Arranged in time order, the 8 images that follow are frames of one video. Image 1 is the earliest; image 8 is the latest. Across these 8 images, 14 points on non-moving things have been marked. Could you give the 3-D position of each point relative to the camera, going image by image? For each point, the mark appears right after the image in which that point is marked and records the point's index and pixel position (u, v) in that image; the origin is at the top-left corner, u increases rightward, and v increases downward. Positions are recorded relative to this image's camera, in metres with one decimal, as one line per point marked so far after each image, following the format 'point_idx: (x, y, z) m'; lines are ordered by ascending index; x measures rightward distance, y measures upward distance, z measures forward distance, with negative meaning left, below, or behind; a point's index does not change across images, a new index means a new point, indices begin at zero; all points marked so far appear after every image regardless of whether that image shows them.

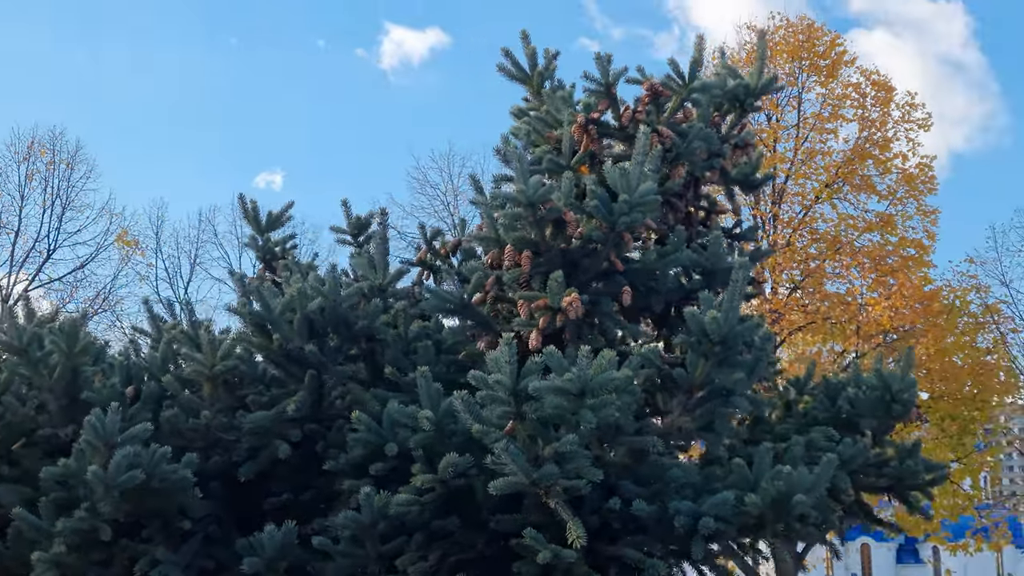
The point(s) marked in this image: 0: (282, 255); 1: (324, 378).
0: (-1.4, +0.2, +7.8) m
1: (-0.9, -0.4, +5.8) m
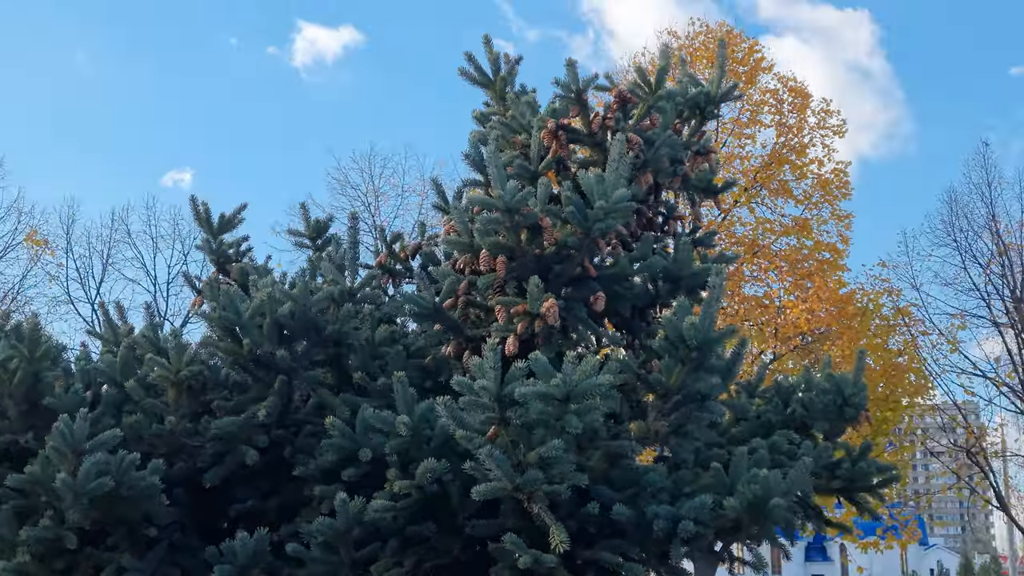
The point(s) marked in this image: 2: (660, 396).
0: (-1.7, +0.2, +7.7) m
1: (-1.0, -0.4, +5.8) m
2: (+0.6, -0.4, +5.2) m
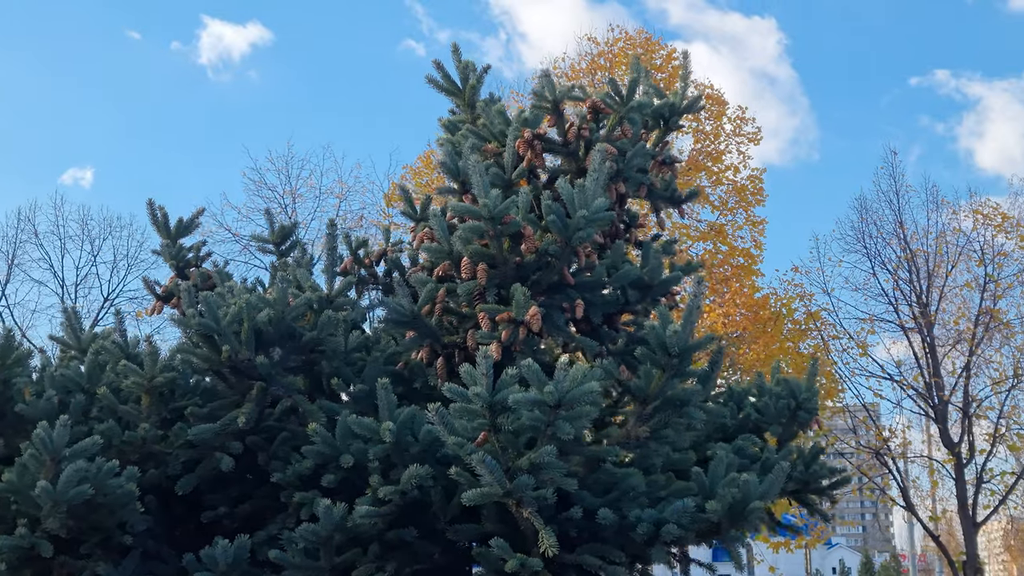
0: (-1.9, +0.2, +7.7) m
1: (-1.1, -0.5, +5.8) m
2: (+0.5, -0.5, +5.3) m
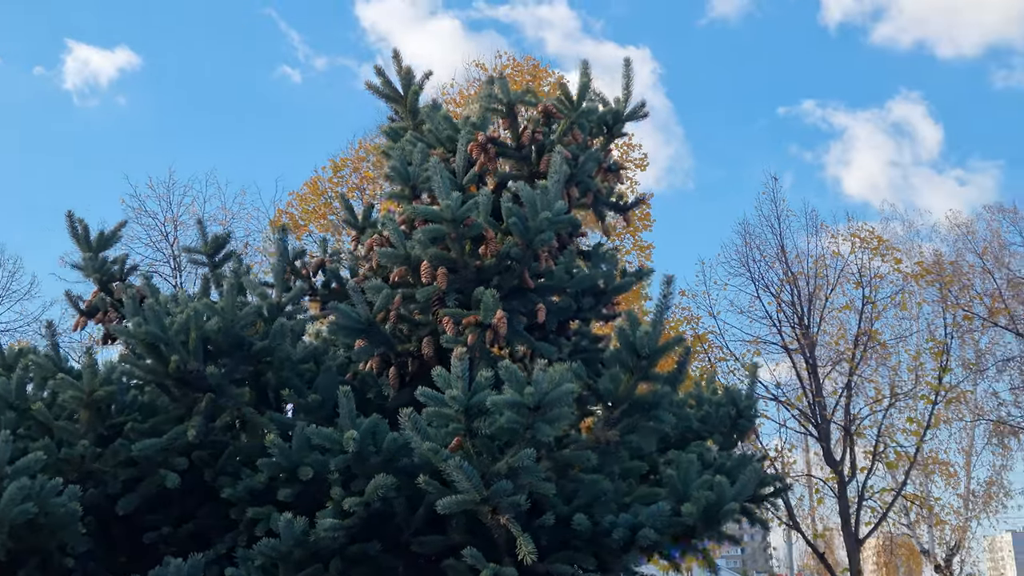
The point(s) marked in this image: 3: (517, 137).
0: (-2.2, +0.1, +7.3) m
1: (-1.3, -0.5, +5.6) m
2: (+0.4, -0.5, +5.2) m
3: (0.0, +0.7, +6.1) m
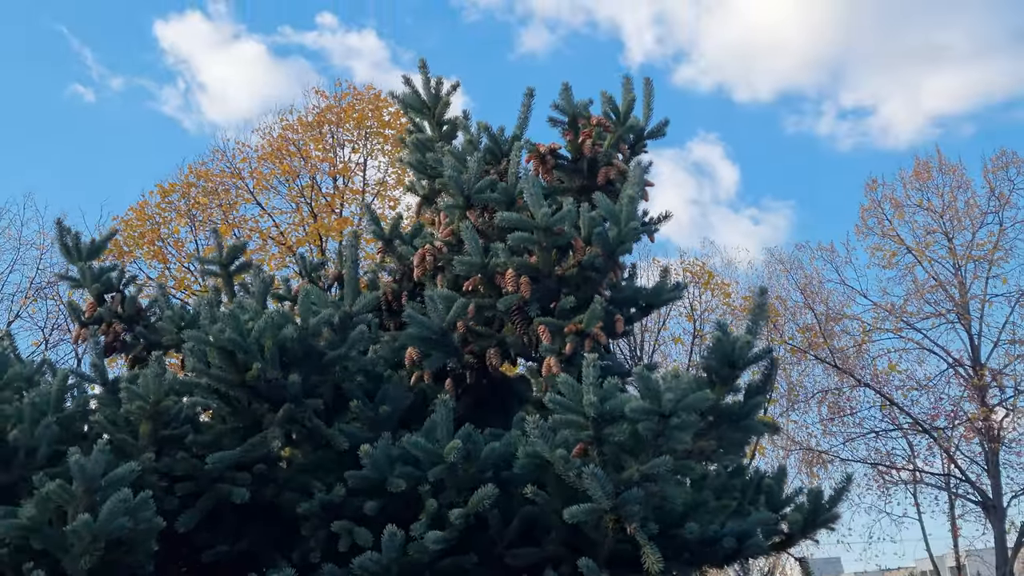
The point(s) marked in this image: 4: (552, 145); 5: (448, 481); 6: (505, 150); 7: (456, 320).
0: (-2.2, 0.0, +7.0) m
1: (-0.9, -0.5, +5.3) m
2: (+0.8, -0.5, +5.3) m
3: (+0.3, +0.7, +6.1) m
4: (+0.2, +0.7, +6.0) m
5: (-0.3, -0.8, +5.1) m
6: (0.0, +0.7, +6.5) m
7: (-0.2, -0.1, +5.6) m
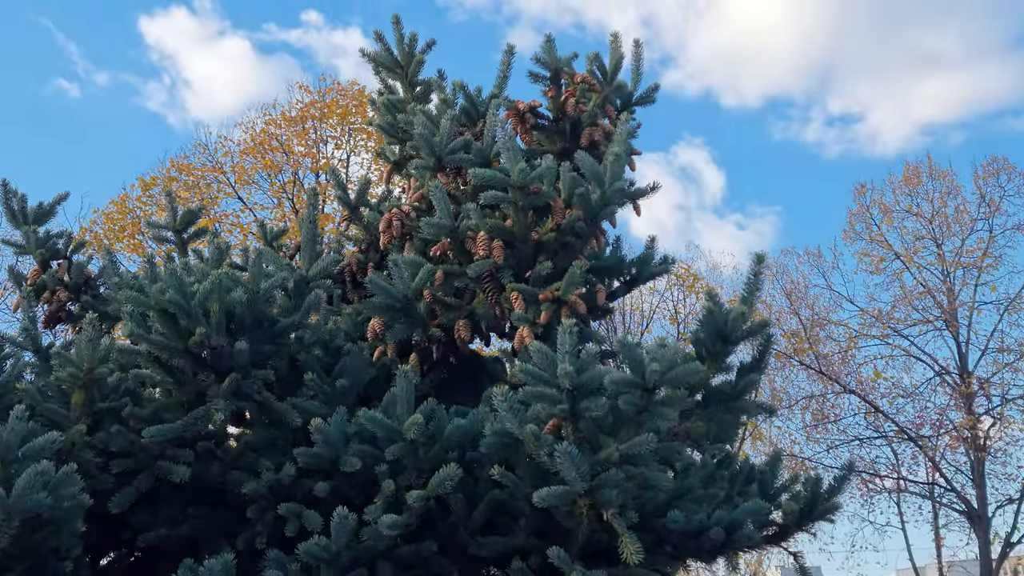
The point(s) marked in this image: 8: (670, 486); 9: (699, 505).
0: (-2.3, +0.2, +6.5) m
1: (-1.0, -0.4, +4.9) m
2: (+0.7, -0.4, +4.8) m
3: (+0.2, +0.8, +5.6) m
4: (+0.1, +0.8, +5.6) m
5: (-0.4, -0.6, +4.6) m
6: (-0.1, +0.8, +6.1) m
7: (-0.4, 0.0, +5.1) m
8: (+0.6, -0.7, +4.5) m
9: (+0.7, -0.8, +4.7) m
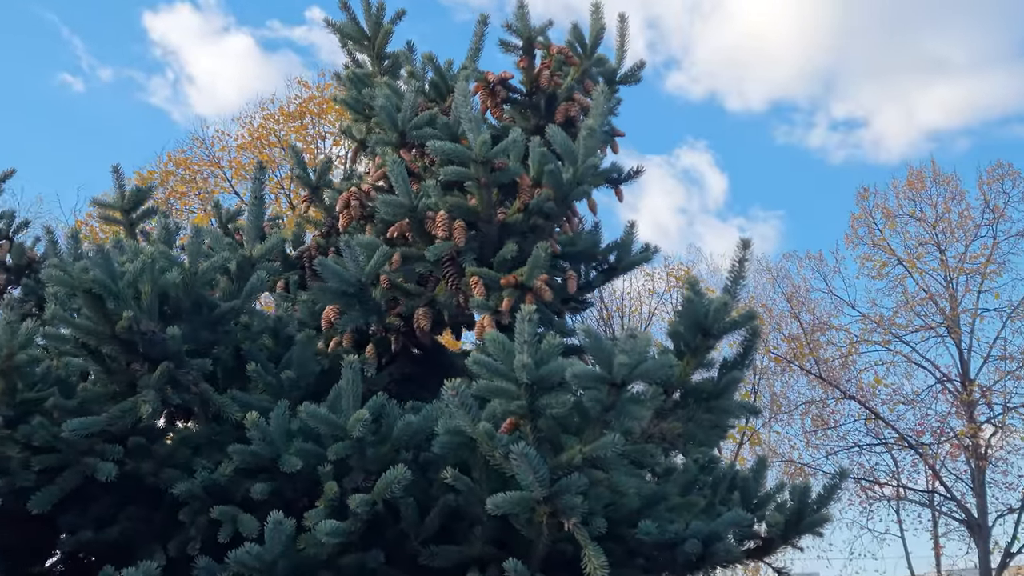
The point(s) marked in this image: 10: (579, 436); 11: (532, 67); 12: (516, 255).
0: (-2.4, +0.3, +6.1) m
1: (-1.2, -0.3, +4.4) m
2: (+0.5, -0.4, +4.4) m
3: (+0.1, +0.8, +5.2) m
4: (0.0, +0.9, +5.2) m
5: (-0.5, -0.6, +4.2) m
6: (-0.3, +0.9, +5.6) m
7: (-0.5, +0.1, +4.7) m
8: (+0.4, -0.7, +4.1) m
9: (+0.5, -0.8, +4.3) m
10: (+0.2, -0.5, +3.9) m
11: (+0.1, +0.9, +5.3) m
12: (0.0, +0.1, +4.6) m
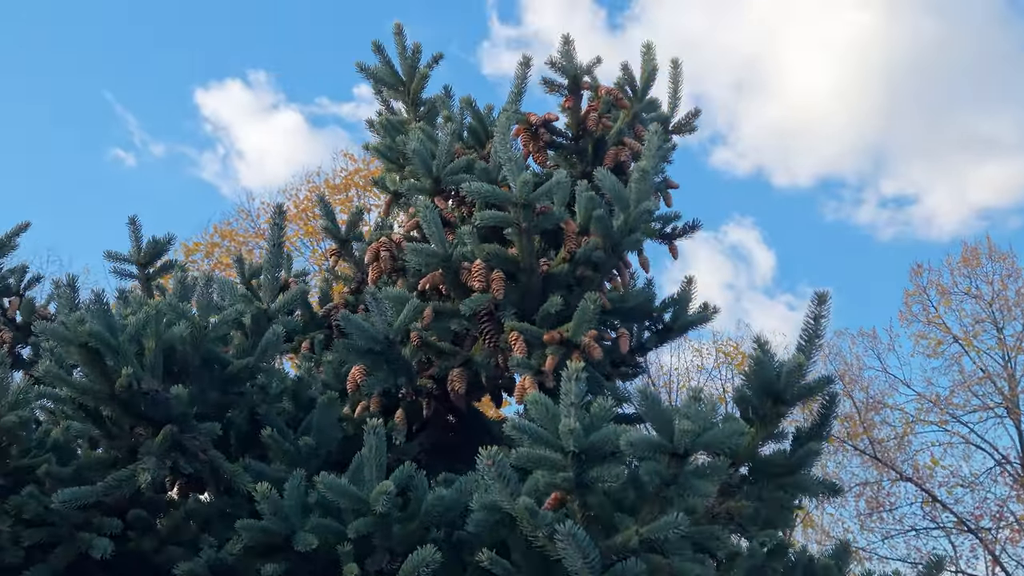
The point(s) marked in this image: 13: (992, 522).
0: (-2.2, 0.0, +5.7) m
1: (-1.0, -0.5, +4.0) m
2: (+0.7, -0.5, +3.9) m
3: (+0.2, +0.6, +4.8) m
4: (+0.1, +0.6, +4.7) m
5: (-0.4, -0.7, +3.7) m
6: (-0.1, +0.6, +5.2) m
7: (-0.3, -0.1, +4.2) m
8: (+0.5, -0.8, +3.5) m
9: (+0.7, -0.9, +3.7) m
10: (+0.3, -0.6, +3.4) m
11: (+0.3, +0.7, +4.8) m
12: (+0.2, -0.1, +4.1) m
13: (+6.6, -3.2, +17.5) m
